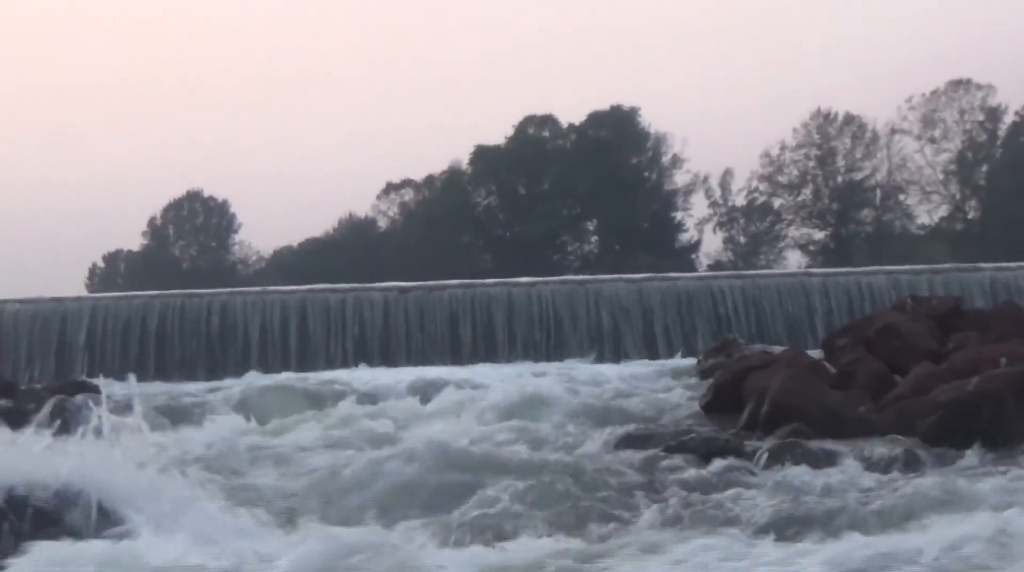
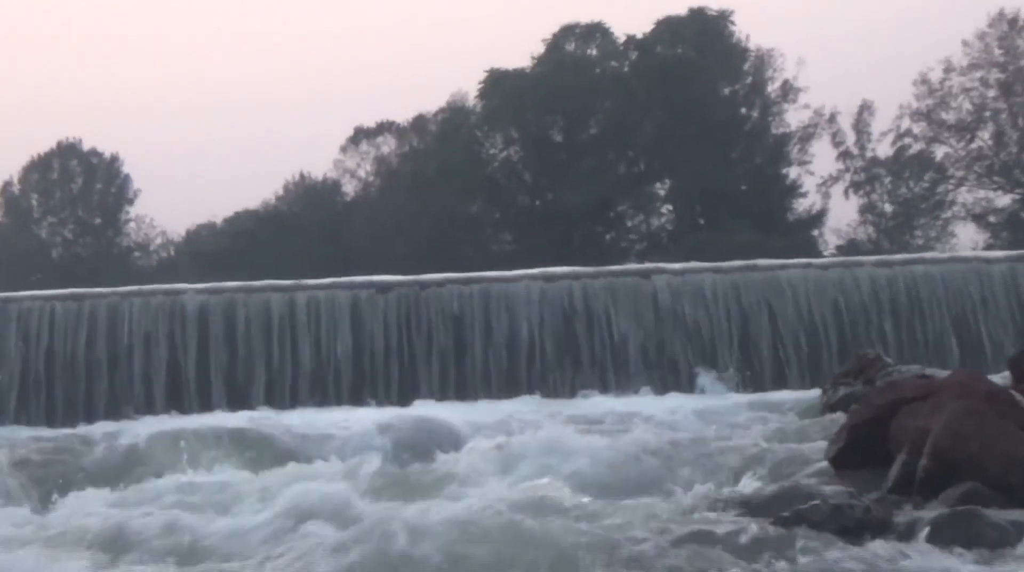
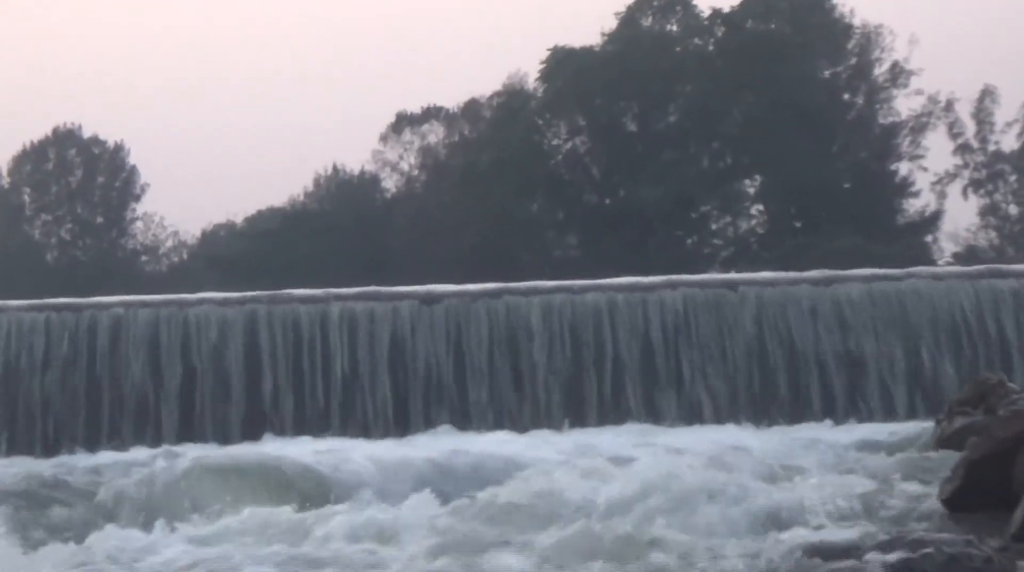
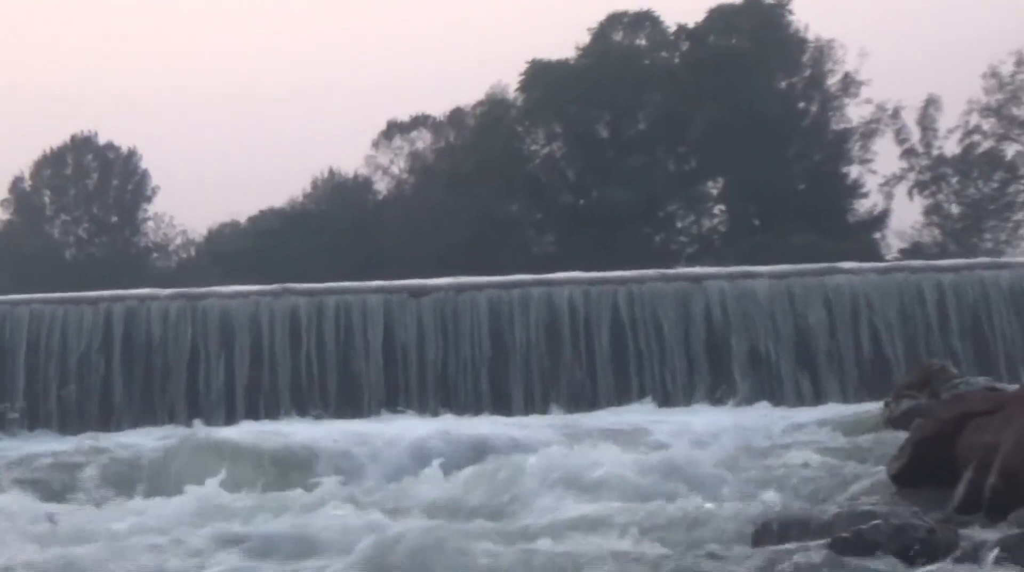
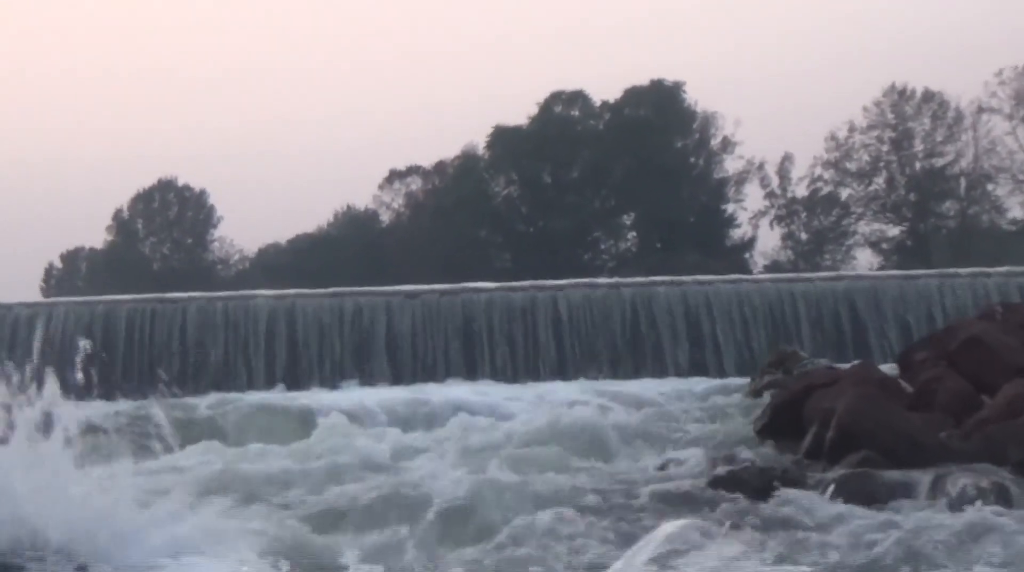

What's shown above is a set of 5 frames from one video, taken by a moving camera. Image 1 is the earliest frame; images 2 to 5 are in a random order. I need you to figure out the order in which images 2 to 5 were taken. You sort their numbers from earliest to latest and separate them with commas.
5, 2, 4, 3
